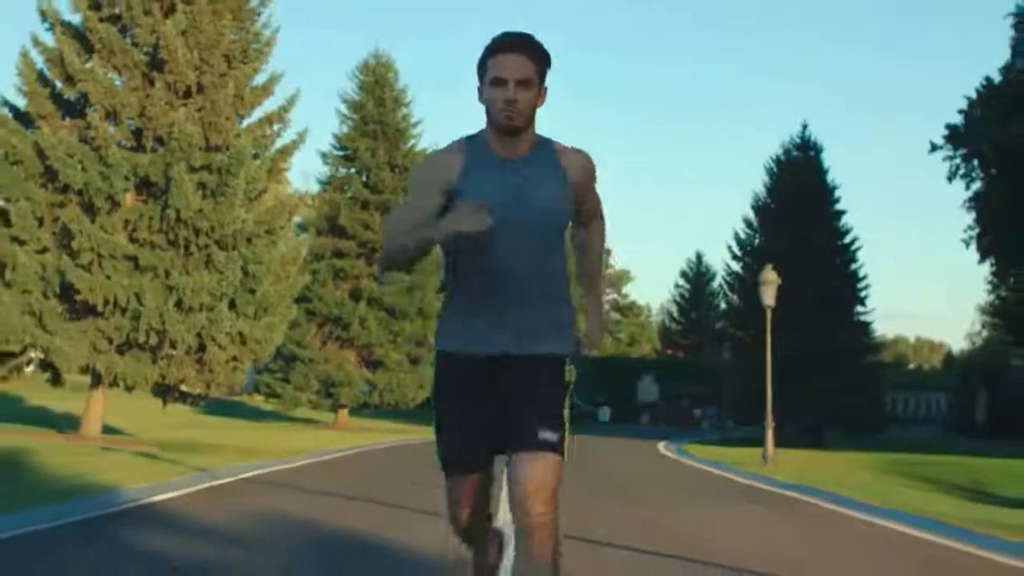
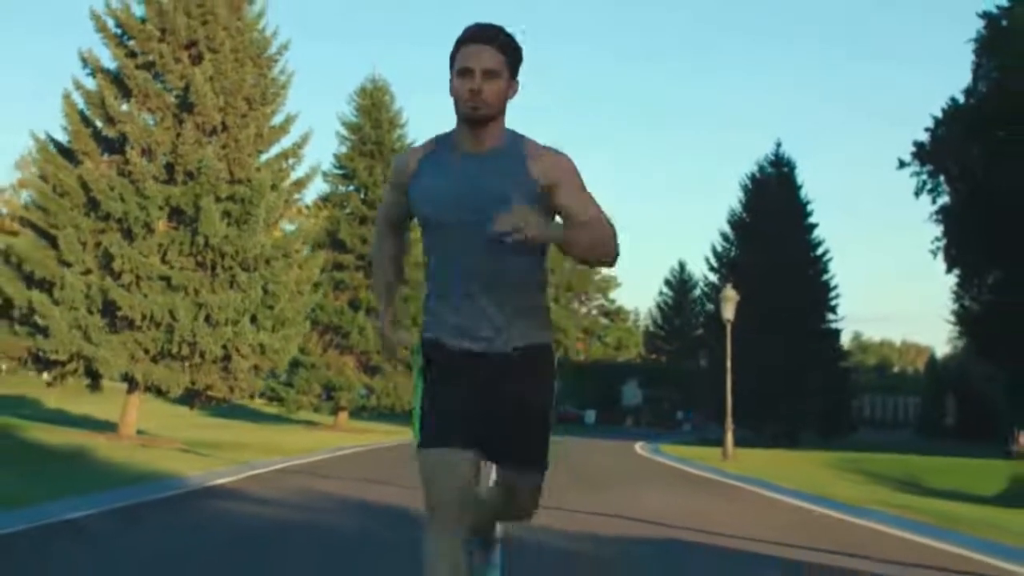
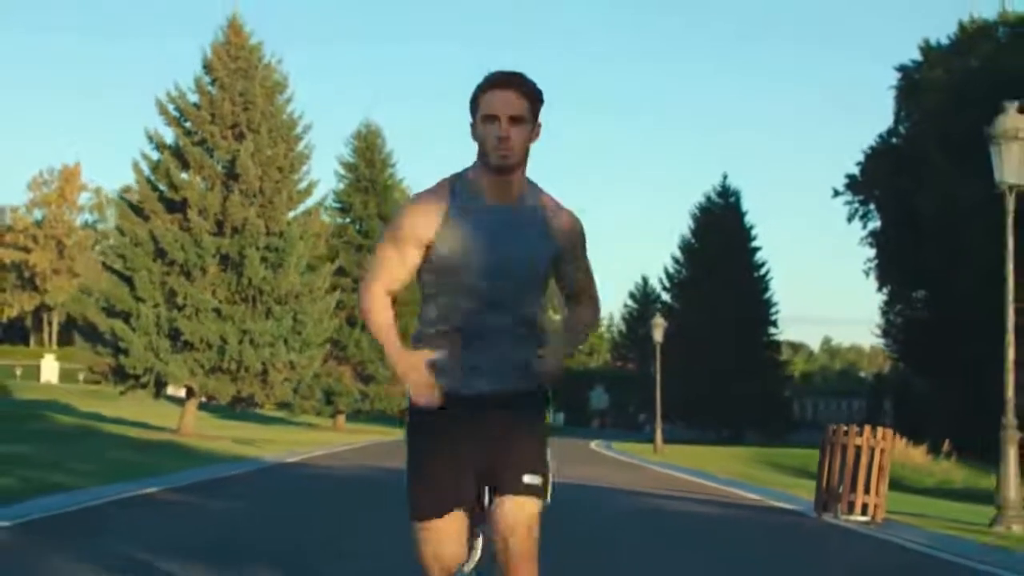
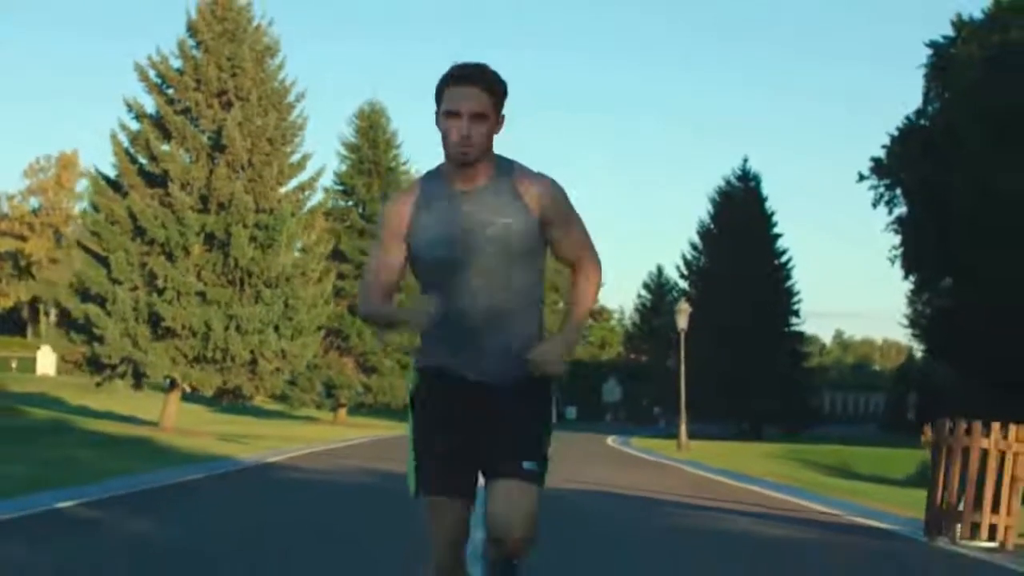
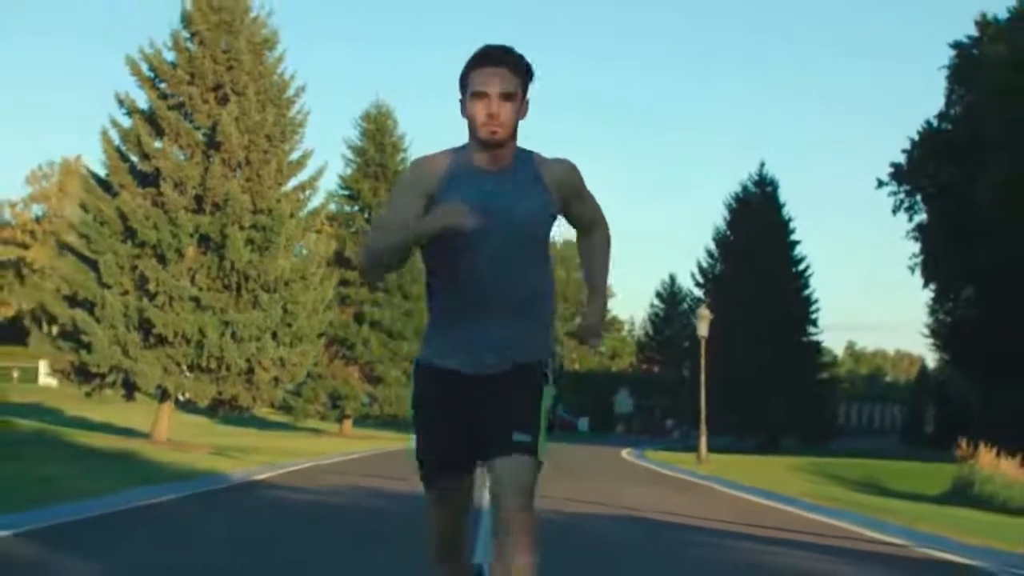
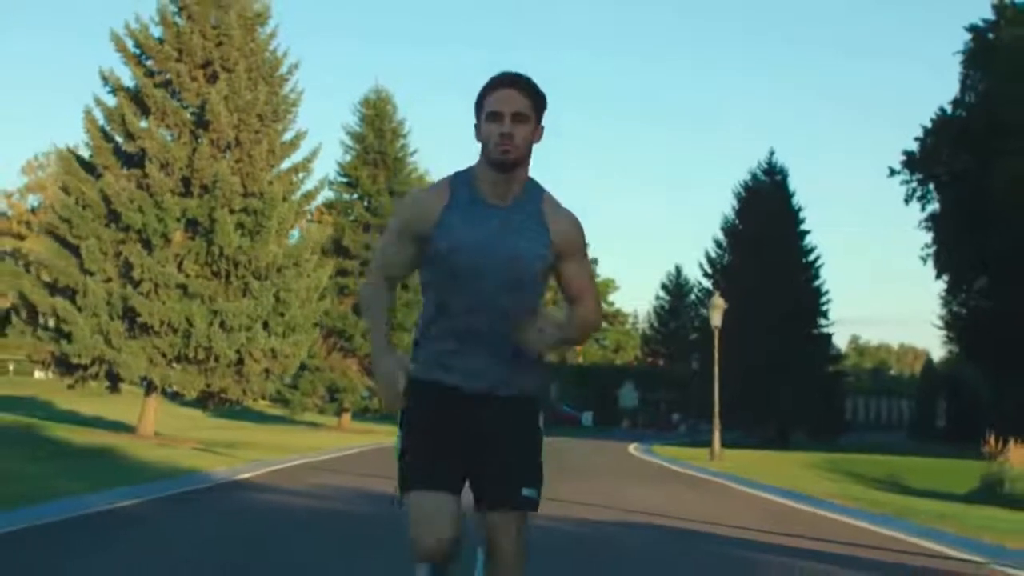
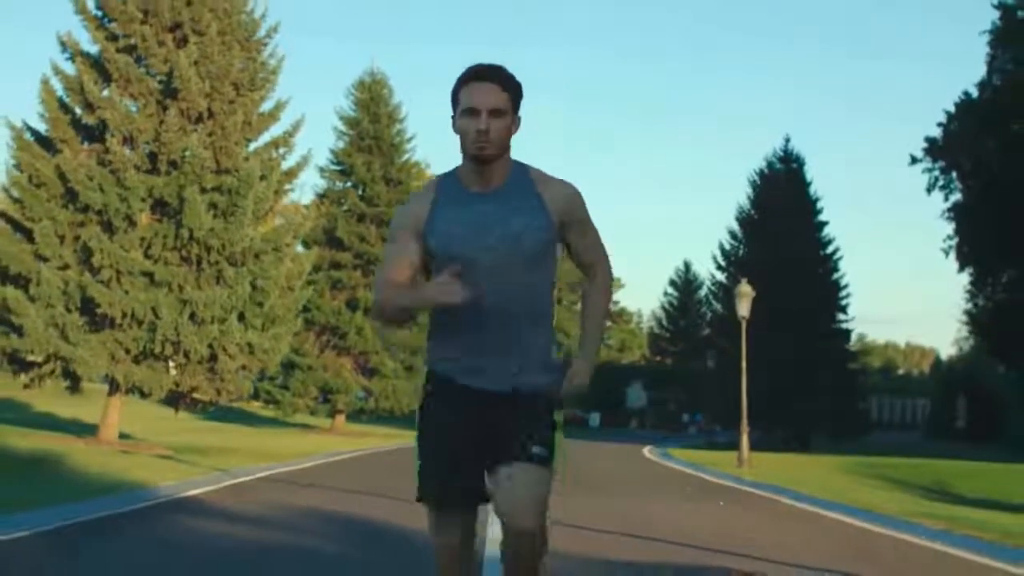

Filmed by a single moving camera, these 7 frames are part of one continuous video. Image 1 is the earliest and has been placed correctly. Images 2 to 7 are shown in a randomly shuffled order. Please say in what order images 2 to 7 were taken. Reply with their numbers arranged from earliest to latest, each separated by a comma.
7, 2, 6, 5, 4, 3
